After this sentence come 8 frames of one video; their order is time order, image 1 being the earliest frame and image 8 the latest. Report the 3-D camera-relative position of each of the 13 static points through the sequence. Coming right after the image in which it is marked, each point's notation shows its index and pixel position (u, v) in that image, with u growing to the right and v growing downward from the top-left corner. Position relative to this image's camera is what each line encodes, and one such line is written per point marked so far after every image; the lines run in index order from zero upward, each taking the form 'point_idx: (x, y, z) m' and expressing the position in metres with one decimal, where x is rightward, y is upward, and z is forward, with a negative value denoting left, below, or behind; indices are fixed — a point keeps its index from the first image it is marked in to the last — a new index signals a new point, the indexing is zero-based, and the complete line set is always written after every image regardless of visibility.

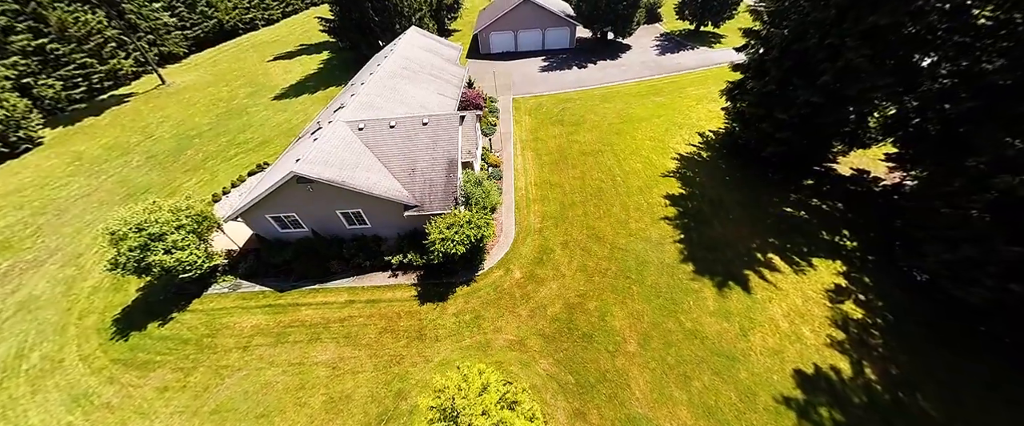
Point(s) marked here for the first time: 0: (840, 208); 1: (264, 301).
0: (+18.6, +0.3, +18.4) m
1: (-11.9, -4.2, +15.6) m
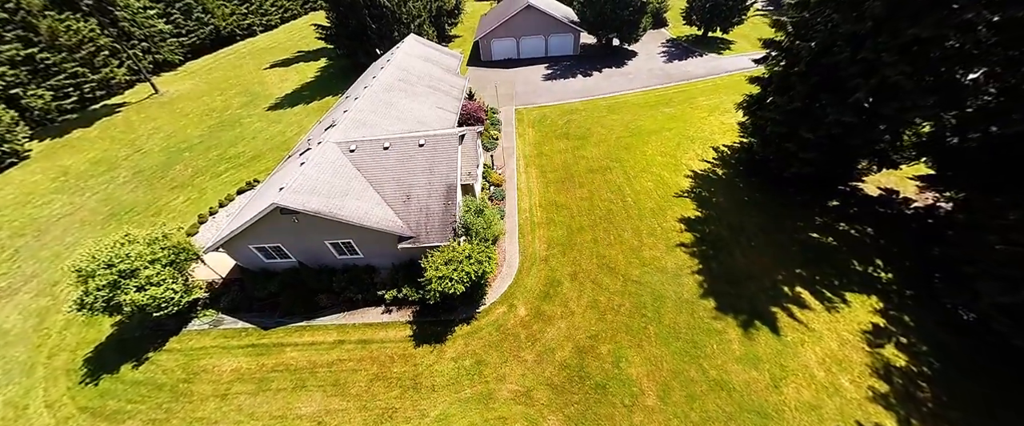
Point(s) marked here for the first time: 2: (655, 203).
0: (+18.8, -1.1, +17.1) m
1: (-11.7, -5.6, +14.3) m
2: (+8.4, +0.6, +19.0) m
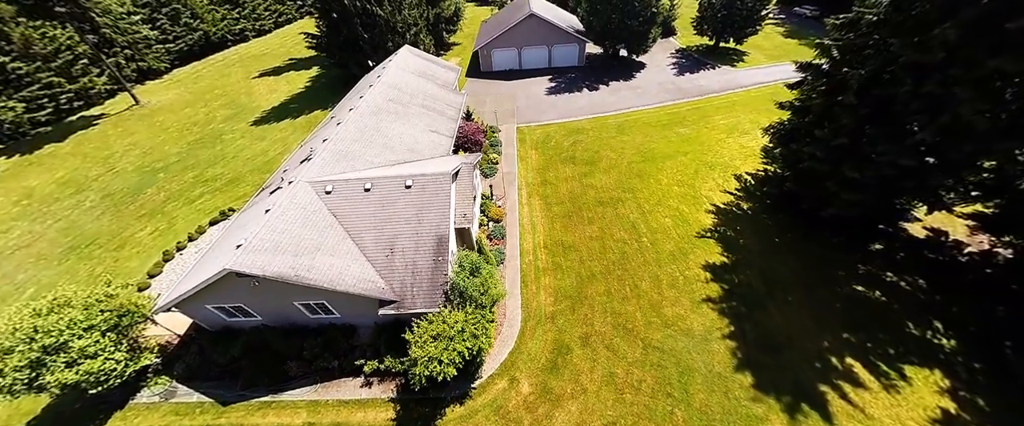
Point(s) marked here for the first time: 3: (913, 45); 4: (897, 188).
0: (+18.9, -3.3, +14.9) m
1: (-11.7, -7.8, +12.2) m
2: (+8.5, -1.6, +16.8) m
3: (+14.9, +6.2, +12.0) m
4: (+16.5, +1.1, +13.9) m
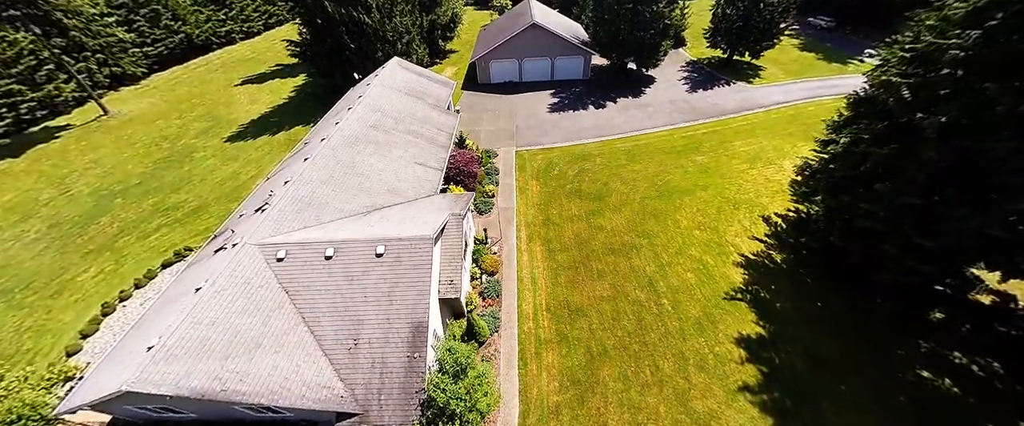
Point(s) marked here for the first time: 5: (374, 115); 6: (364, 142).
0: (+18.7, -6.1, +12.4) m
1: (-11.9, -10.1, +9.5) m
2: (+8.3, -4.2, +14.3) m
3: (+14.8, +3.5, +9.5) m
4: (+16.4, -1.6, +11.4) m
5: (-8.1, +5.8, +19.1) m
6: (-7.8, +3.7, +17.0) m
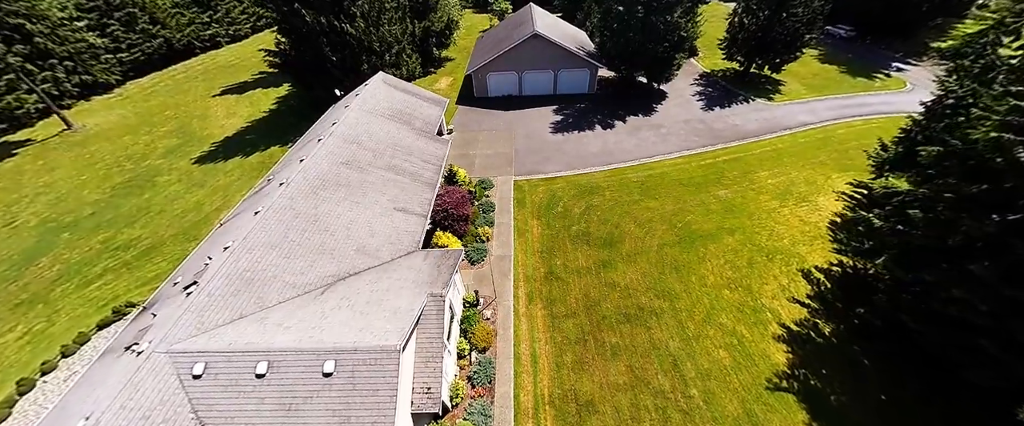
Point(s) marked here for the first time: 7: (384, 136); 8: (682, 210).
0: (+18.6, -8.7, +9.8) m
1: (-12.1, -12.7, +6.9) m
2: (+8.1, -6.9, +11.6) m
3: (+14.7, +0.8, +6.8) m
4: (+16.2, -4.3, +8.7) m
5: (-8.2, +3.3, +16.3) m
6: (-7.9, +1.2, +14.3) m
7: (-7.2, +4.3, +18.2) m
8: (+10.0, +0.2, +19.0) m
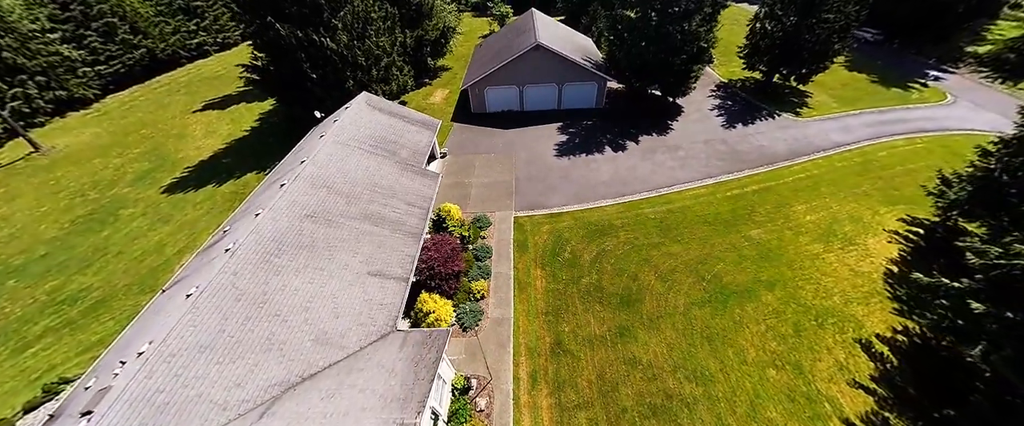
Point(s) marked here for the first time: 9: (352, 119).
0: (+18.5, -11.1, +7.1) m
1: (-12.2, -15.2, +4.5) m
2: (+8.1, -9.3, +9.0) m
3: (+14.6, -1.6, +4.1) m
4: (+16.1, -6.7, +6.0) m
5: (-8.3, +0.8, +13.8) m
6: (-8.0, -1.3, +11.8) m
7: (-7.2, +1.8, +15.7) m
8: (+10.0, -2.2, +16.4) m
9: (-9.3, +5.5, +19.1) m
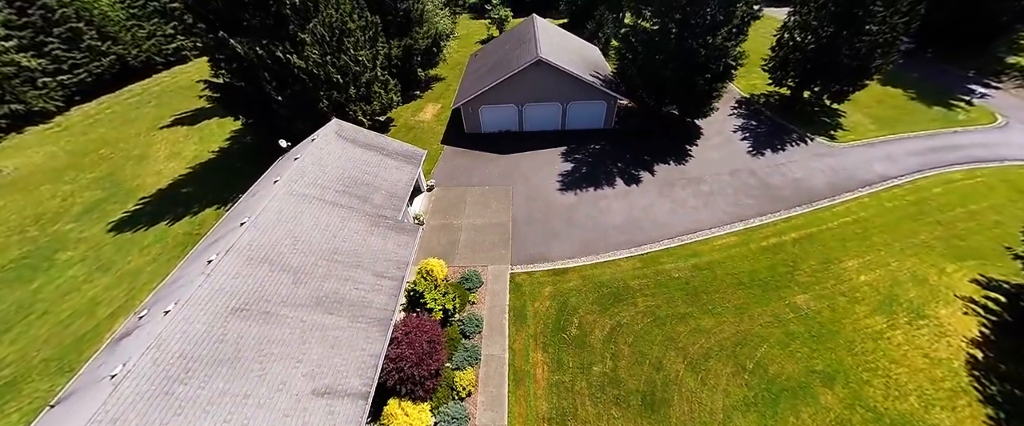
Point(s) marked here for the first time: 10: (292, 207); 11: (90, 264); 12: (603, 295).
0: (+18.2, -14.1, +4.1) m
1: (-12.4, -18.1, +1.6) m
2: (+7.8, -12.2, +6.1) m
3: (+14.3, -4.5, +1.0) m
4: (+15.9, -9.6, +3.0) m
5: (-8.5, -2.0, +10.8) m
6: (-8.2, -4.1, +8.8) m
7: (-7.5, -0.9, +12.7) m
8: (+9.8, -5.0, +13.3) m
9: (-9.5, +2.8, +16.0) m
10: (-8.8, +0.3, +13.3) m
11: (-24.5, -3.0, +18.9) m
12: (+4.2, -3.8, +15.0) m
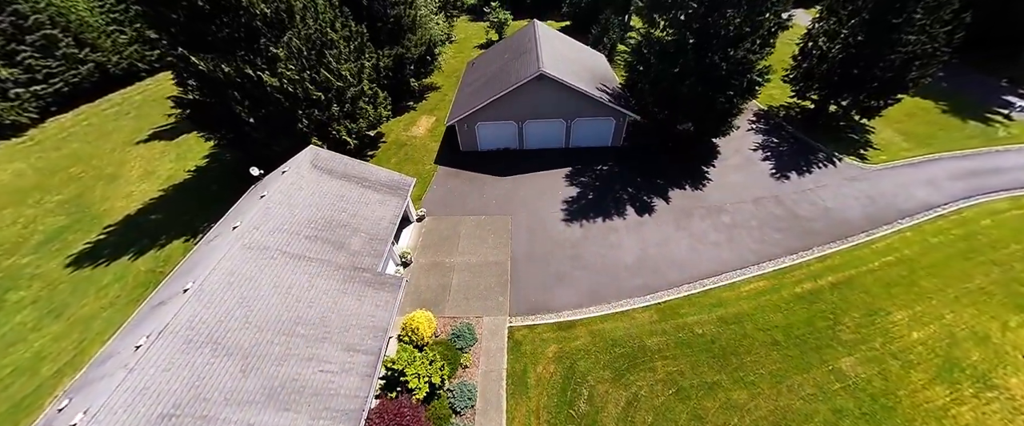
0: (+18.2, -16.1, +2.2) m
1: (-12.5, -20.2, -0.2) m
2: (+7.8, -14.2, +4.1) m
3: (+14.2, -6.6, -1.0) m
4: (+15.8, -11.6, +1.0) m
5: (-8.5, -4.0, +8.8) m
6: (-8.2, -6.1, +6.8) m
7: (-7.5, -2.9, +10.7) m
8: (+9.7, -7.0, +11.3) m
9: (-9.6, +0.8, +14.0) m
10: (-8.9, -1.7, +11.3) m
11: (-24.6, -4.9, +17.0) m
12: (+4.1, -5.7, +13.0) m
